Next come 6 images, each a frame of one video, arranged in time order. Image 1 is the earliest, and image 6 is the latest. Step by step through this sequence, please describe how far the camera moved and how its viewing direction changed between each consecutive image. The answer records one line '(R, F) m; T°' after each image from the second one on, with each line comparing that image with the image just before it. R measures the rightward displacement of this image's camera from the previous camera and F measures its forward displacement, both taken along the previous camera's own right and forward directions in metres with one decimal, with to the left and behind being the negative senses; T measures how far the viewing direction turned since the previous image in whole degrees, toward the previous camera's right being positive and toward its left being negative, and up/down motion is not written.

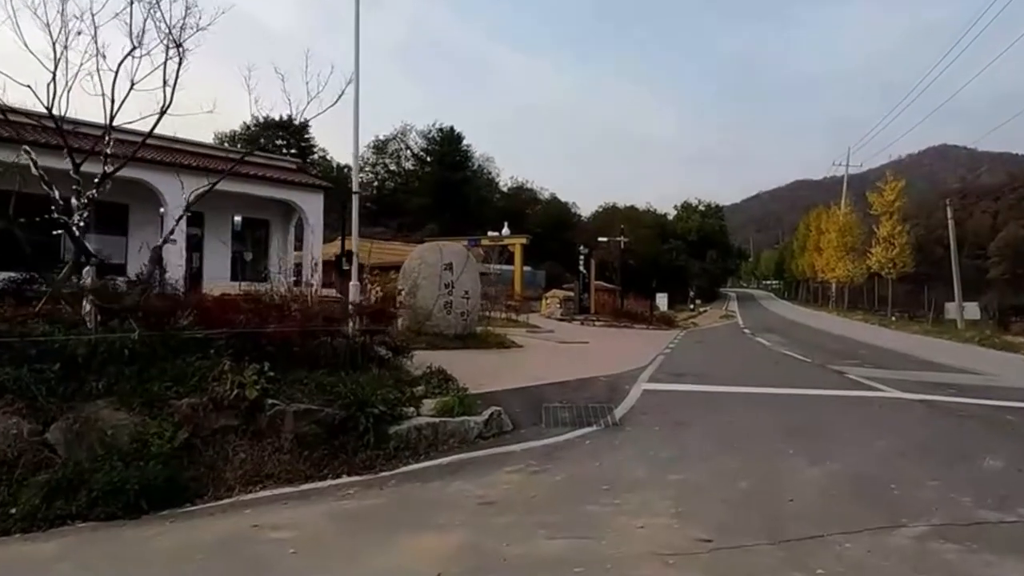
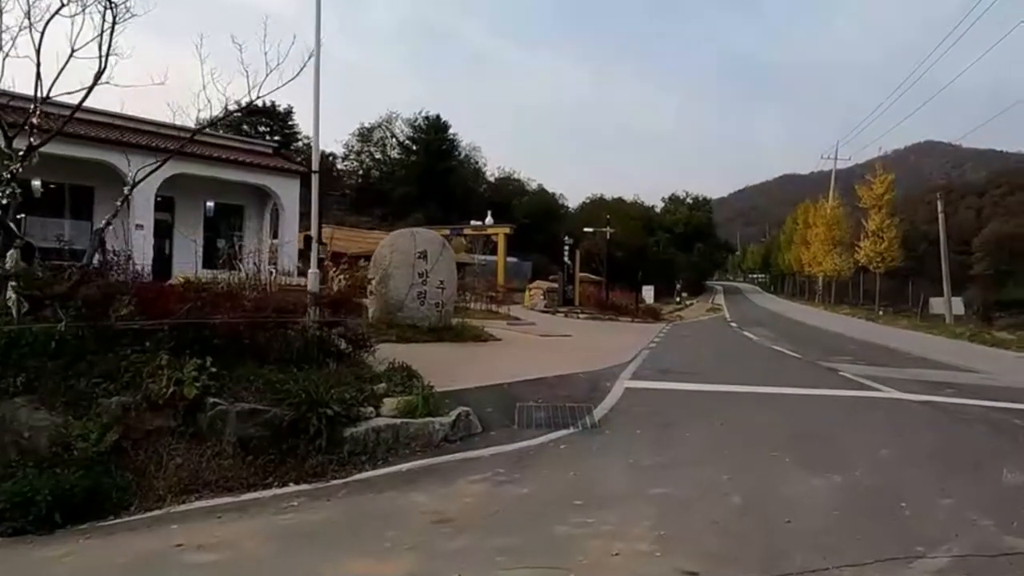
(+0.2, +0.8) m; +1°
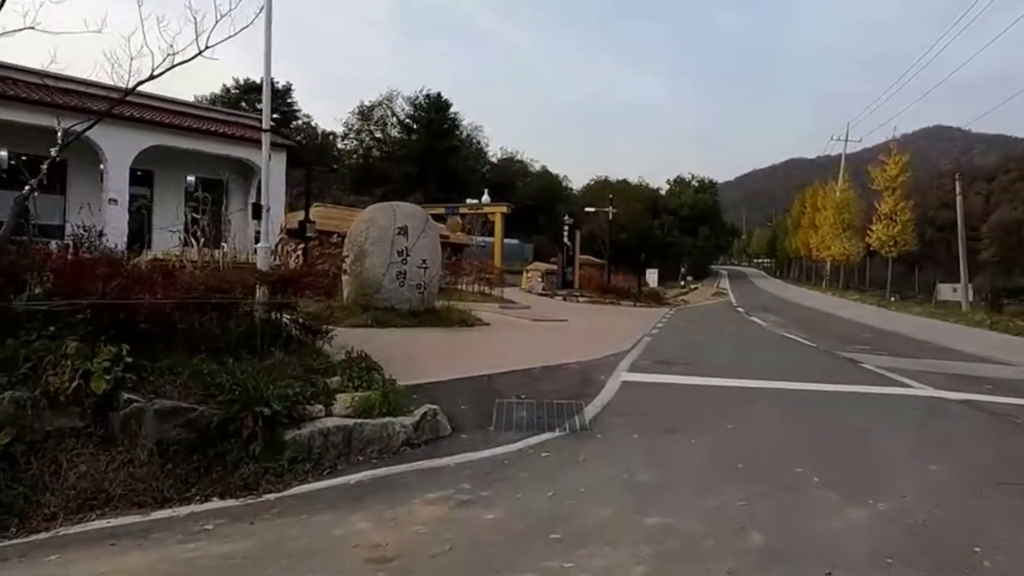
(+0.3, +1.2) m; 0°
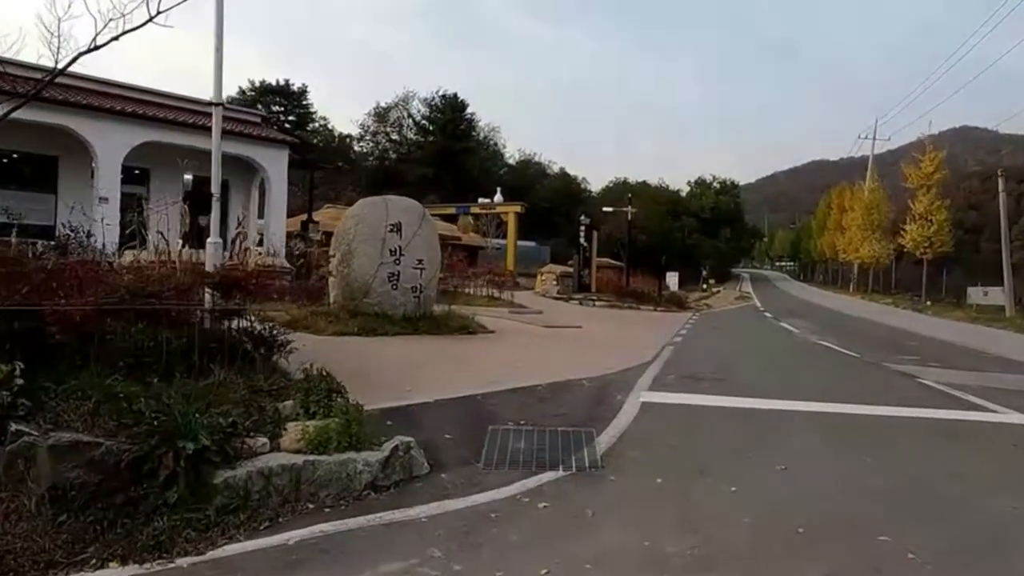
(+0.2, +1.4) m; -2°
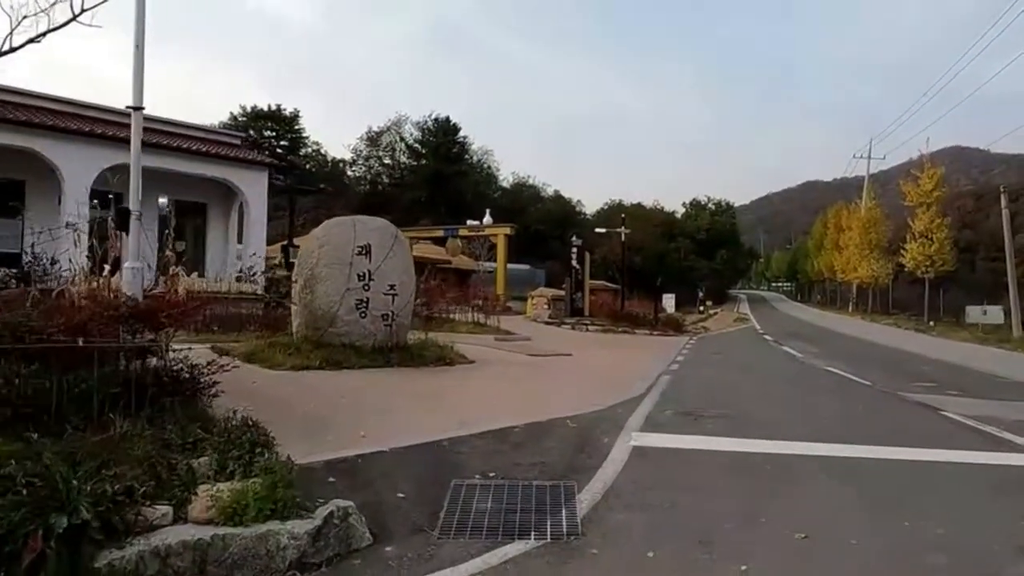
(+0.2, +0.9) m; 0°
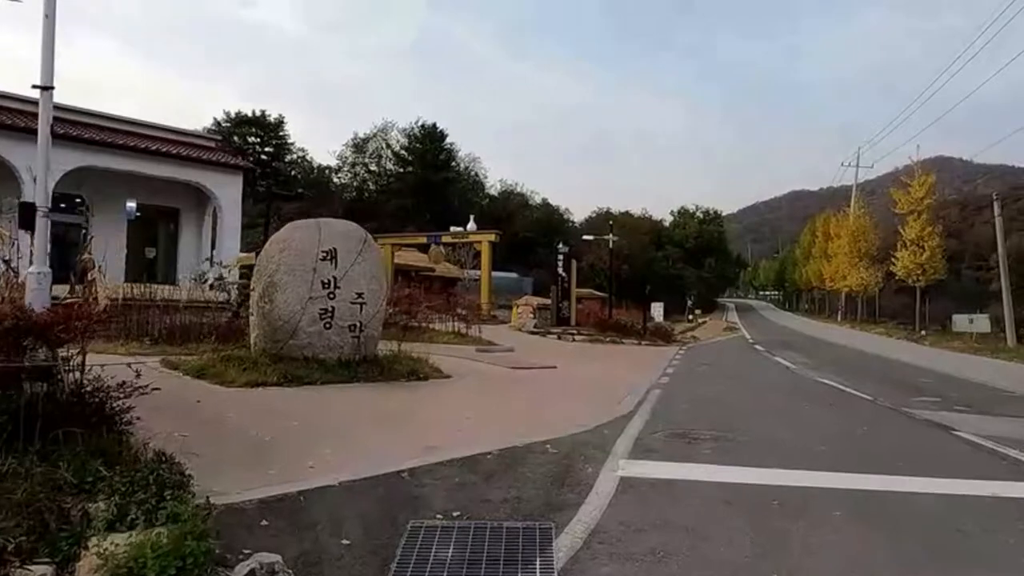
(+0.1, +0.8) m; +1°
